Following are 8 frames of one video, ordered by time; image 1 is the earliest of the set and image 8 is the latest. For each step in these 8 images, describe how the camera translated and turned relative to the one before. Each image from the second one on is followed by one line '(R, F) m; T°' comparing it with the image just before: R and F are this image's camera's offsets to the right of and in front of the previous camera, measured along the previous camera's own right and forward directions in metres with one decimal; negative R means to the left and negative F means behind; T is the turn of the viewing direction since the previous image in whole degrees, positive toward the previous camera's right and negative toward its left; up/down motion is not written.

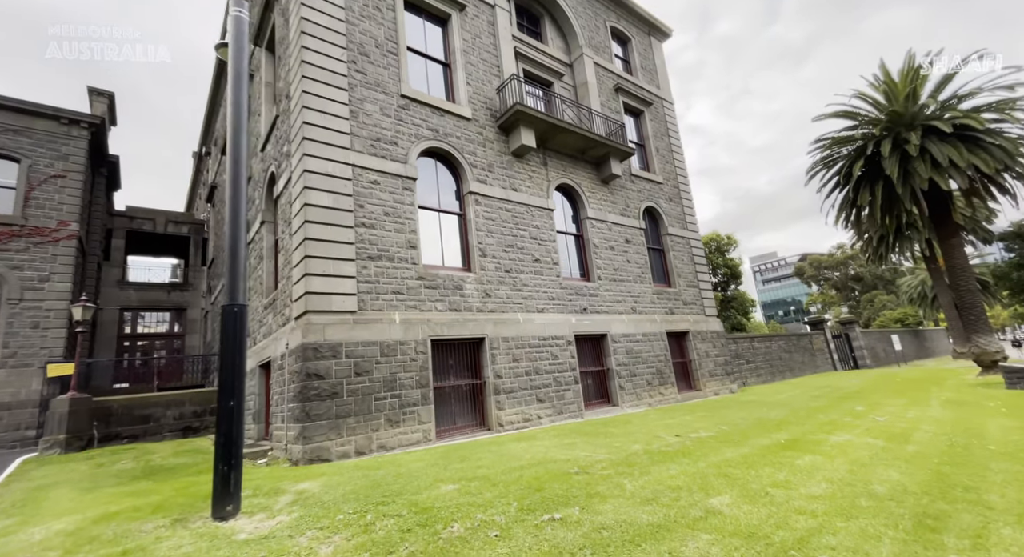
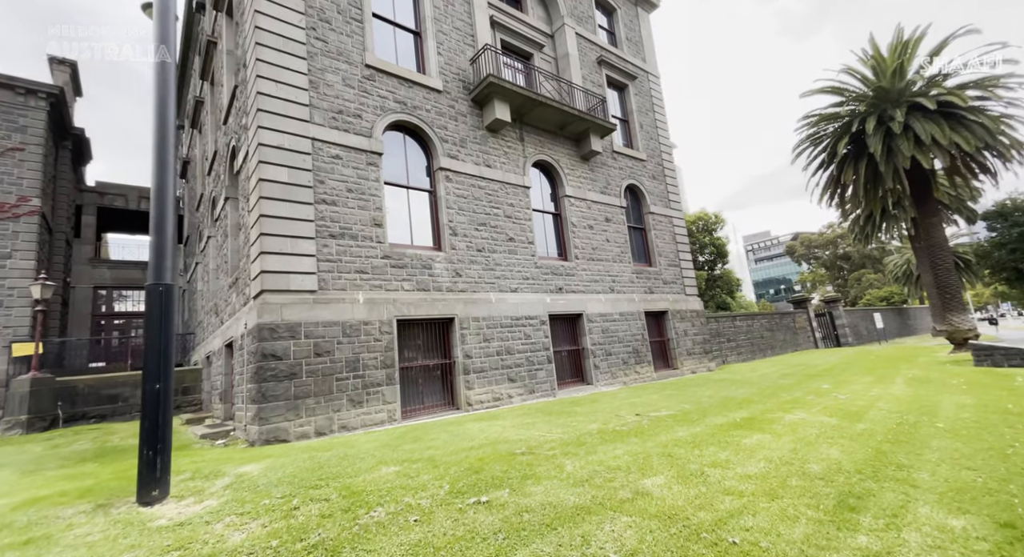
(+0.5, +0.1) m; +1°
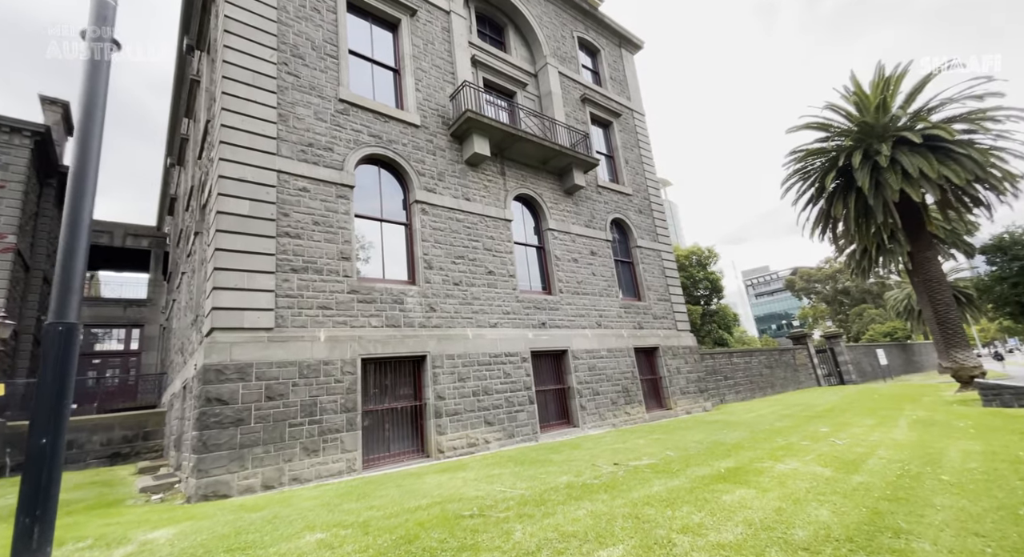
(+0.5, +0.4) m; 0°
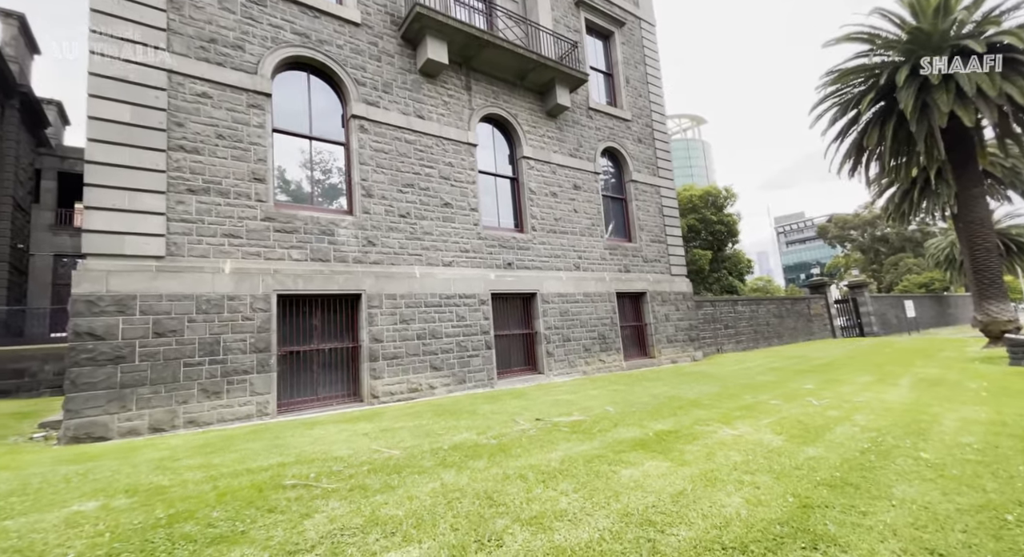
(+1.4, +1.1) m; -3°
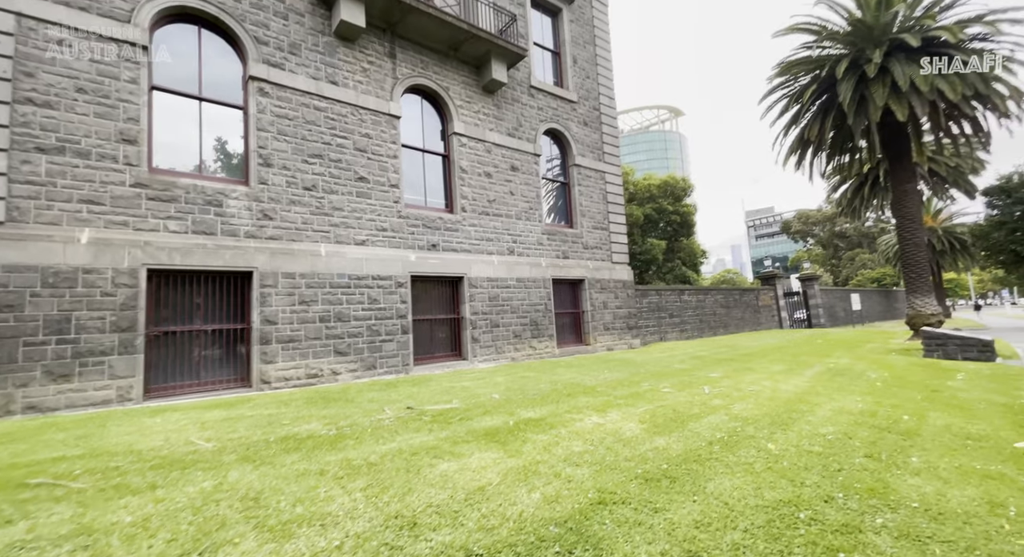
(+1.2, +0.3) m; +3°
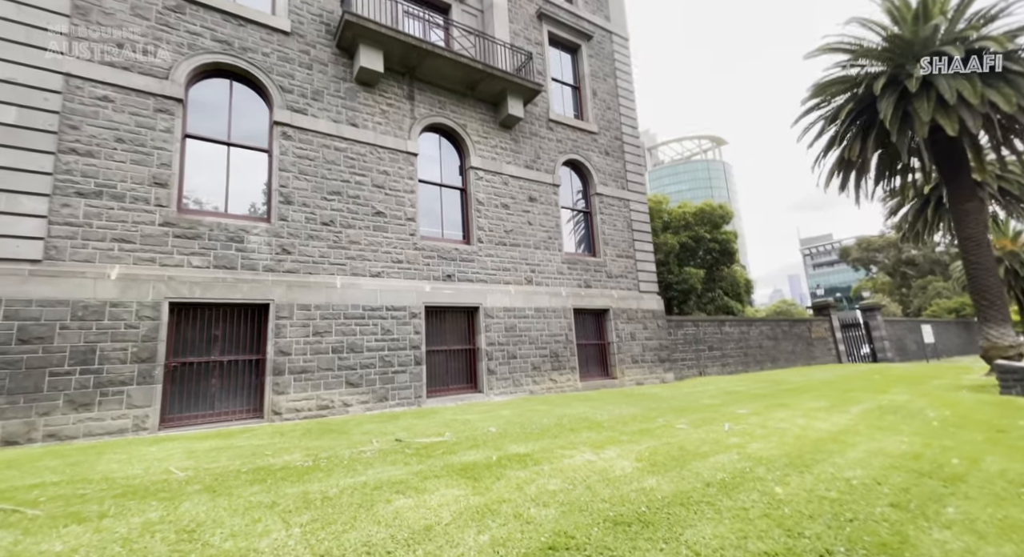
(+0.6, +0.2) m; -5°
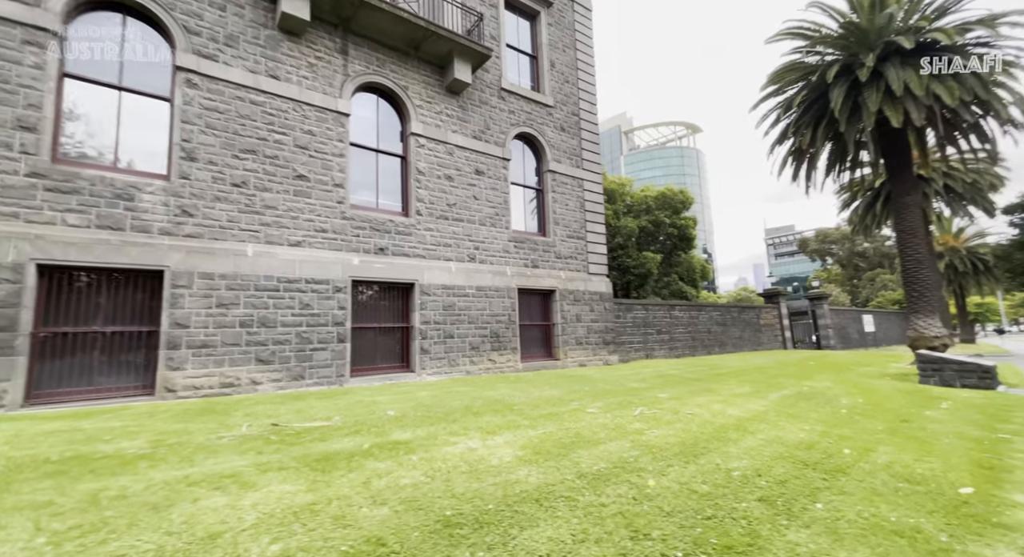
(+0.7, +0.4) m; +4°
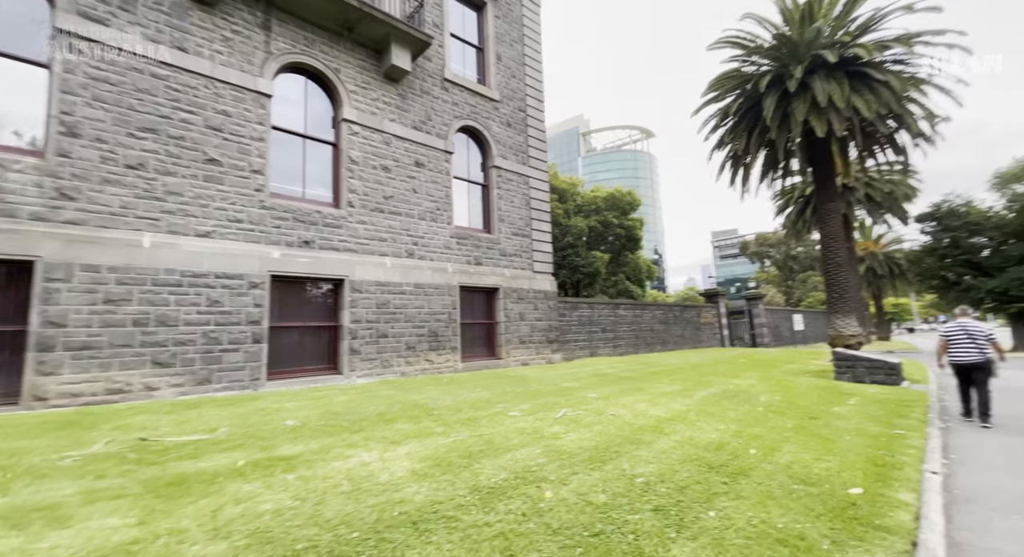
(+0.4, +0.3) m; +5°
